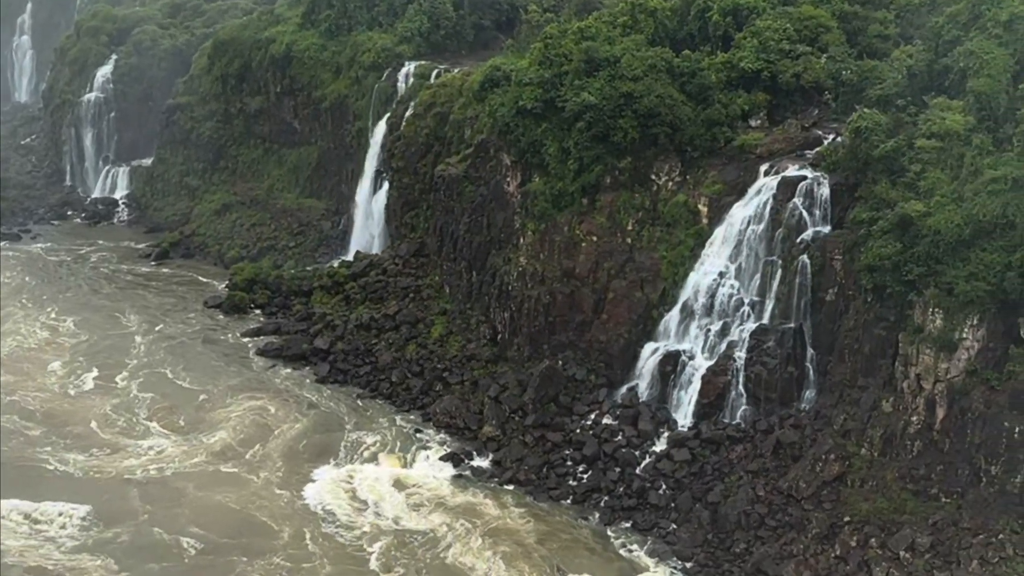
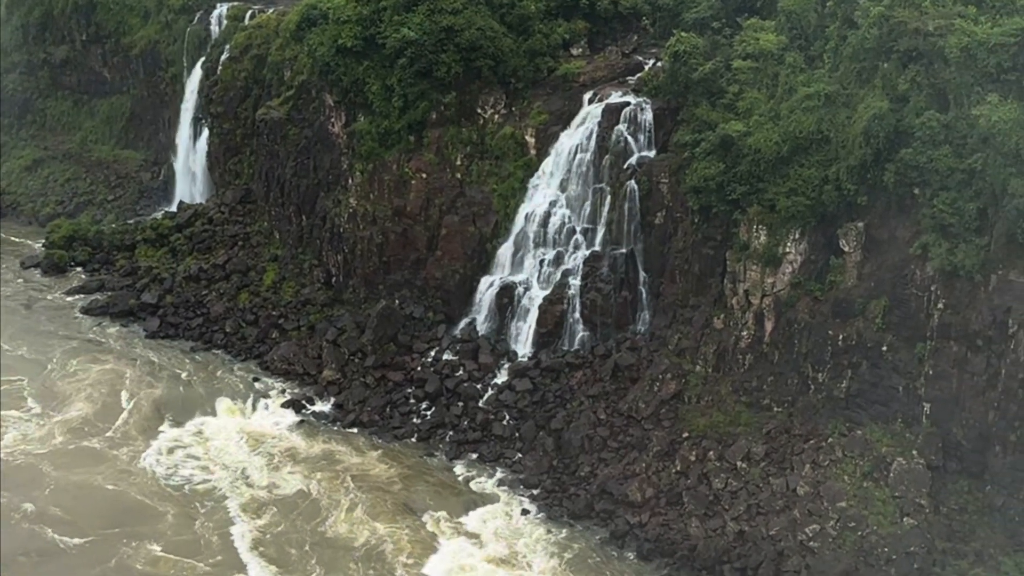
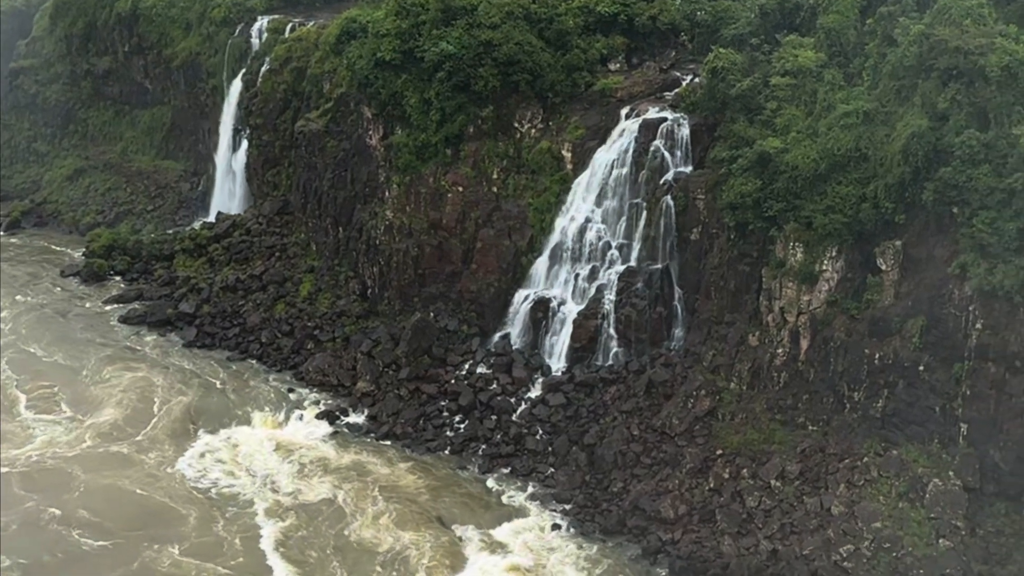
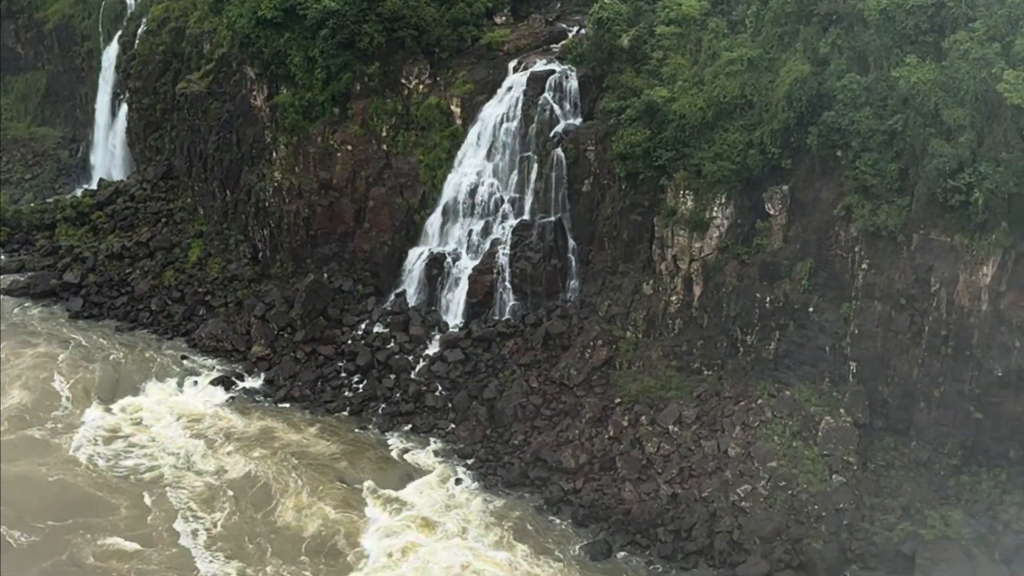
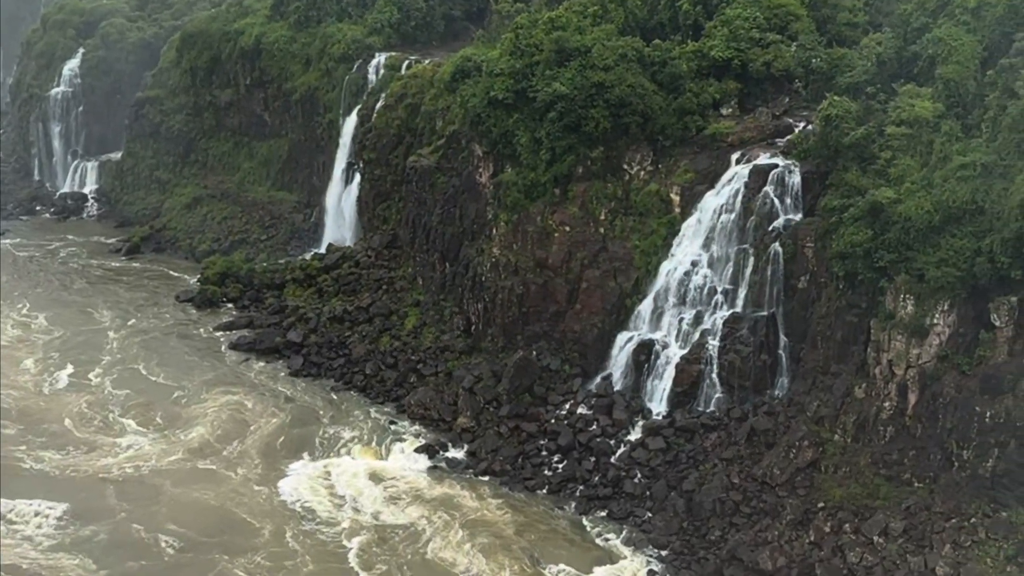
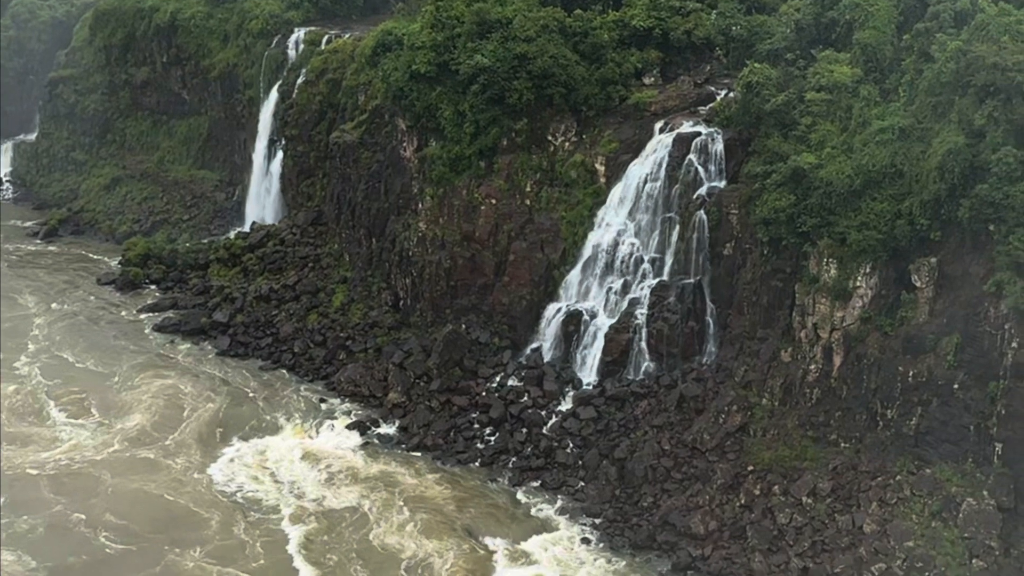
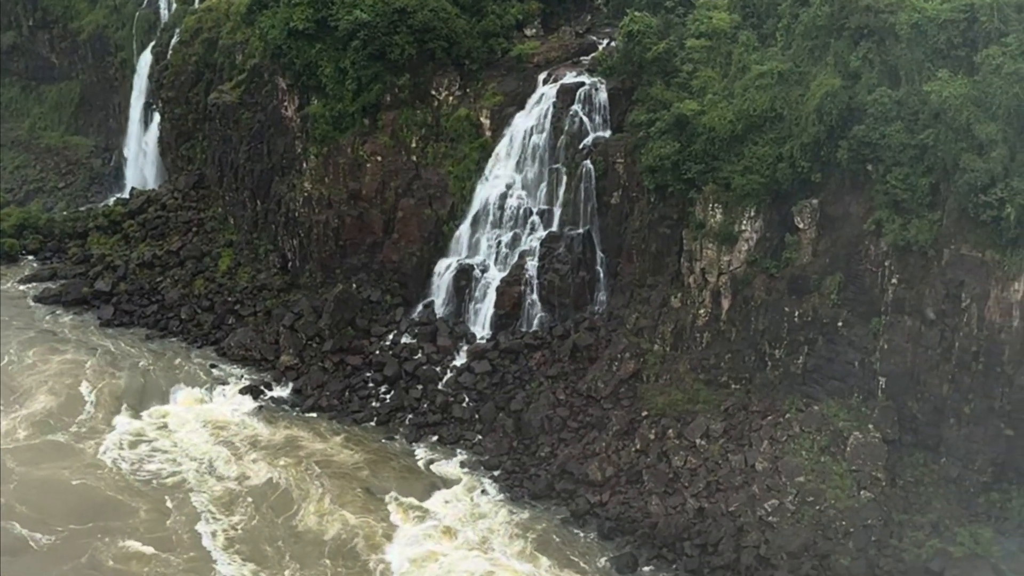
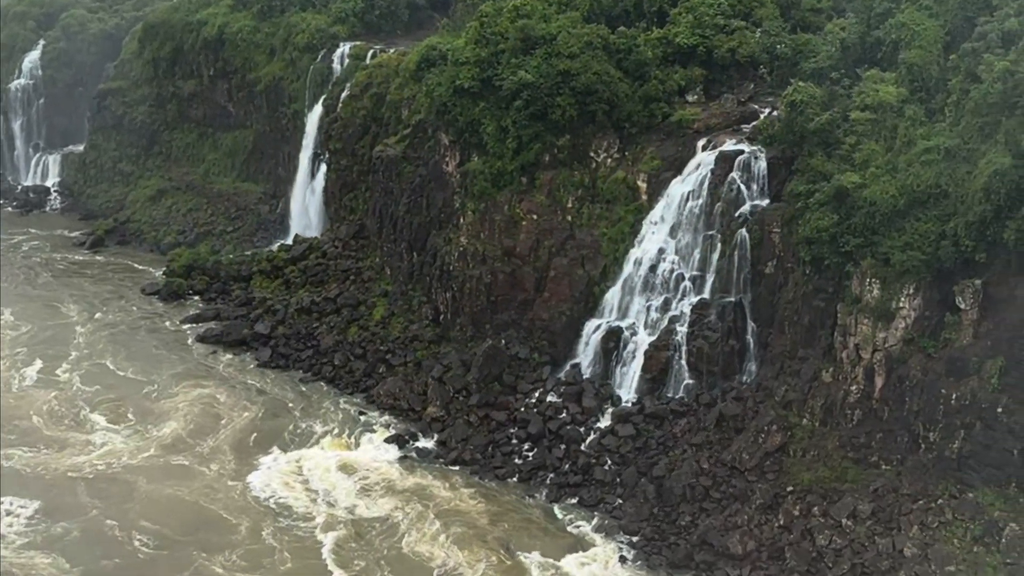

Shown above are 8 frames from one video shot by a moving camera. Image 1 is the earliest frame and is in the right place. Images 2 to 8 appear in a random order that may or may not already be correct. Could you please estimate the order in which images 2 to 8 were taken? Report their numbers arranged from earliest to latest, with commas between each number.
5, 8, 6, 3, 2, 7, 4
